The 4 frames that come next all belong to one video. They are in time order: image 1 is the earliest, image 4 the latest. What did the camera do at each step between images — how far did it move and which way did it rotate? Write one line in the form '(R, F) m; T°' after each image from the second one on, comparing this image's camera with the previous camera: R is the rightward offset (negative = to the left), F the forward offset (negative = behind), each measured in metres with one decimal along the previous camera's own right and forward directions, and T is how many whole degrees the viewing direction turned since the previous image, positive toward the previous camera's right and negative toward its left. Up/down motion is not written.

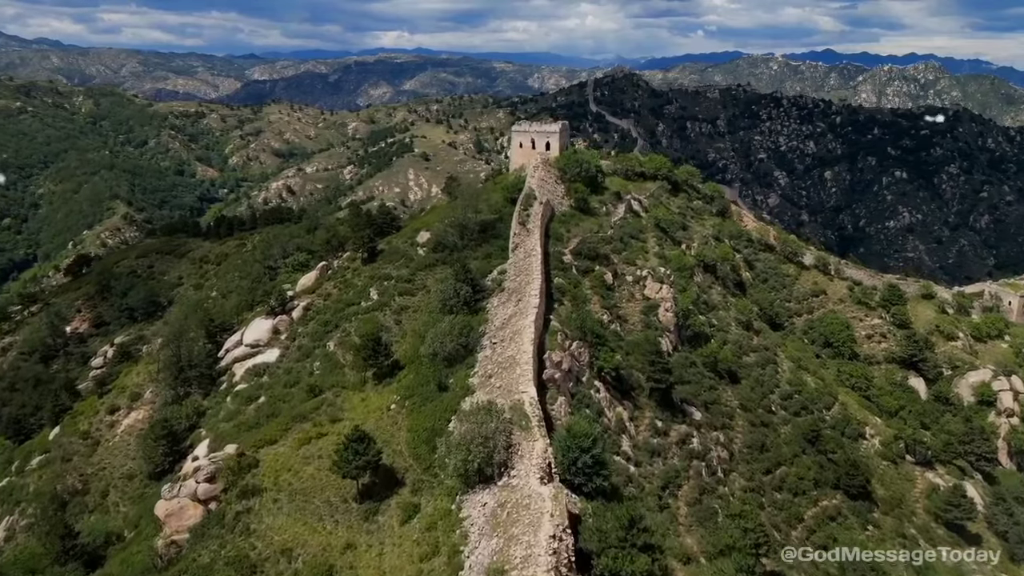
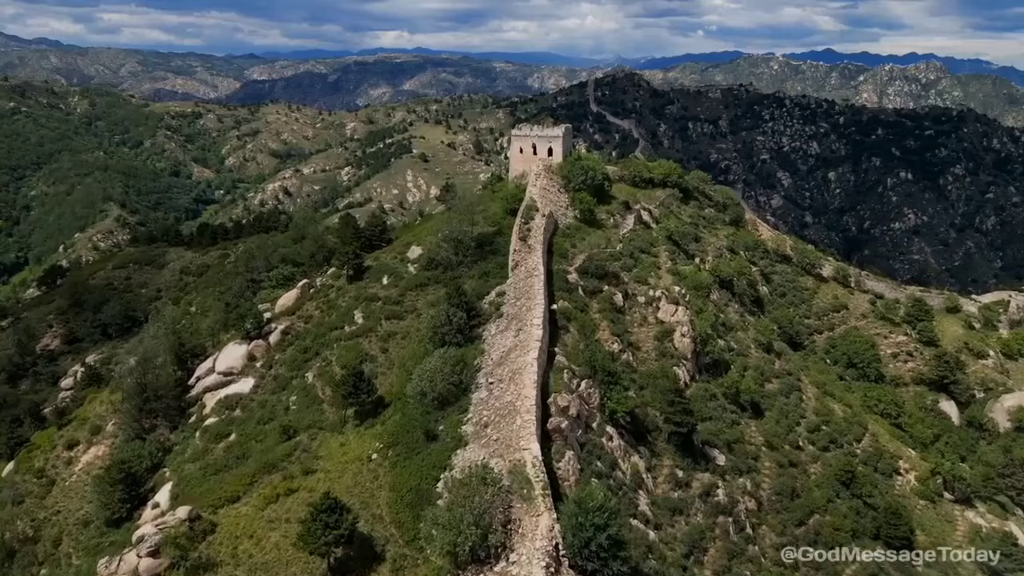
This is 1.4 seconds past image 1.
(0.0, +3.5) m; 0°
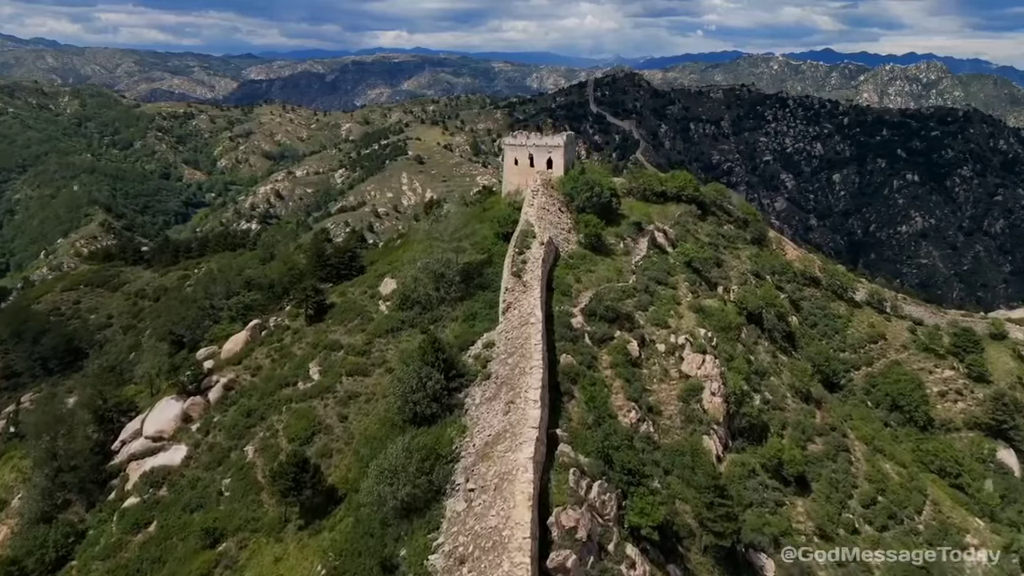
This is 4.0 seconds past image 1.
(+0.3, +6.0) m; 0°
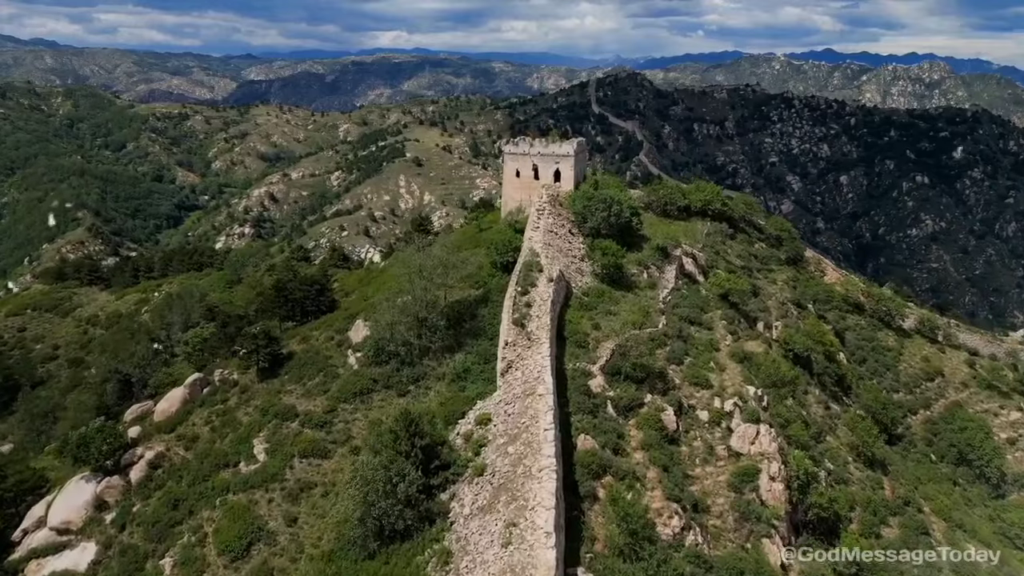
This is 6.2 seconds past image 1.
(0.0, +5.9) m; 0°
